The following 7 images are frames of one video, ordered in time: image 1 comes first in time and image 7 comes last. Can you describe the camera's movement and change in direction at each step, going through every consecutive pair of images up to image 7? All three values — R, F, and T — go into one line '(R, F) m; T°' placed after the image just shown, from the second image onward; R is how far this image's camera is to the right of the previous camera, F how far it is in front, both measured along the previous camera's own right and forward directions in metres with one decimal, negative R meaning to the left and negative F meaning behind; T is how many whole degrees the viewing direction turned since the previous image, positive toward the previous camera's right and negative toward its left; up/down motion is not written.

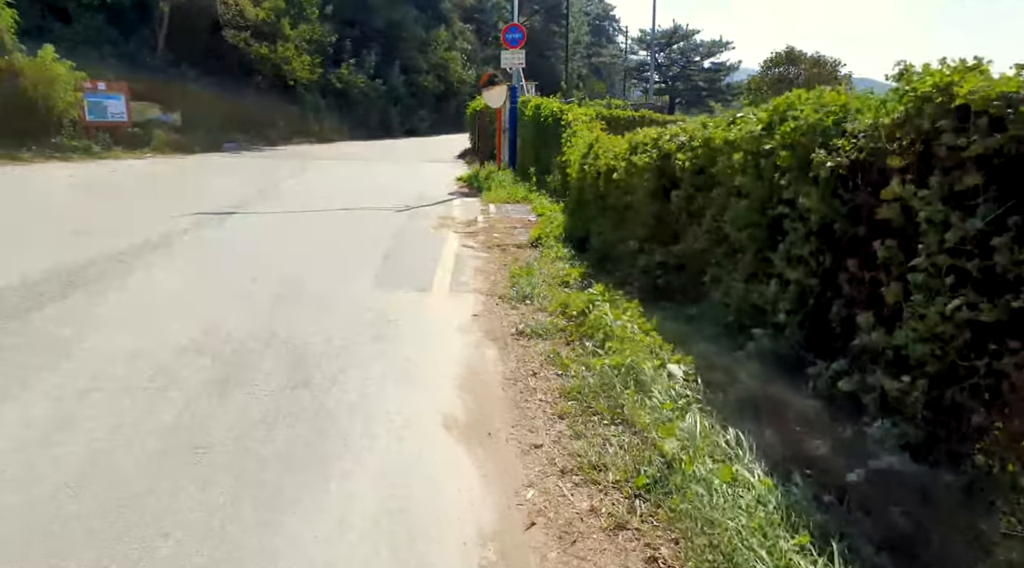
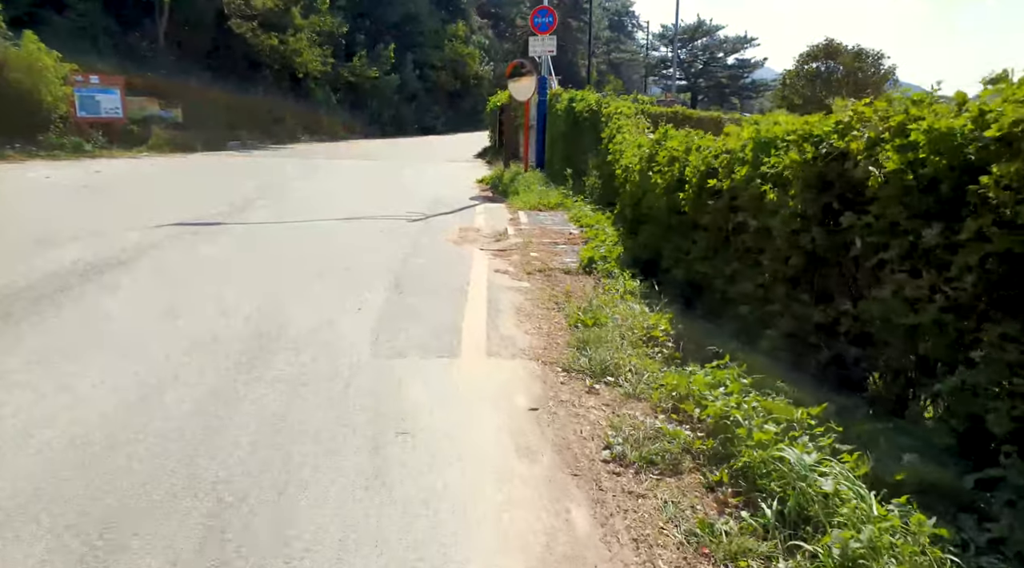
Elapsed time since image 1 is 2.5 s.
(-0.4, +2.3) m; -1°
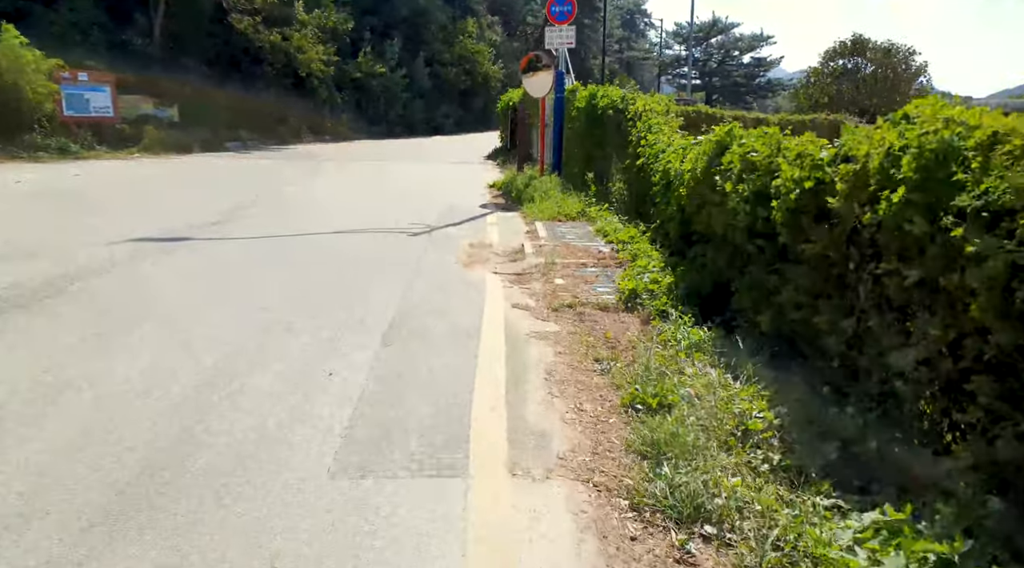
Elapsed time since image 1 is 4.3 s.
(-0.1, +1.7) m; -1°
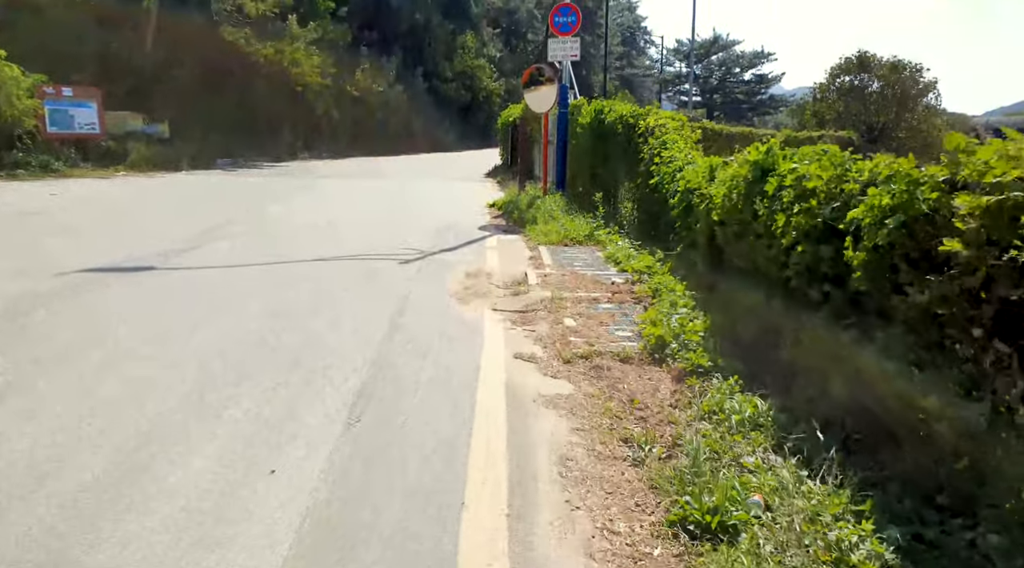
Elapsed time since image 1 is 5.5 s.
(0.0, +1.1) m; 0°
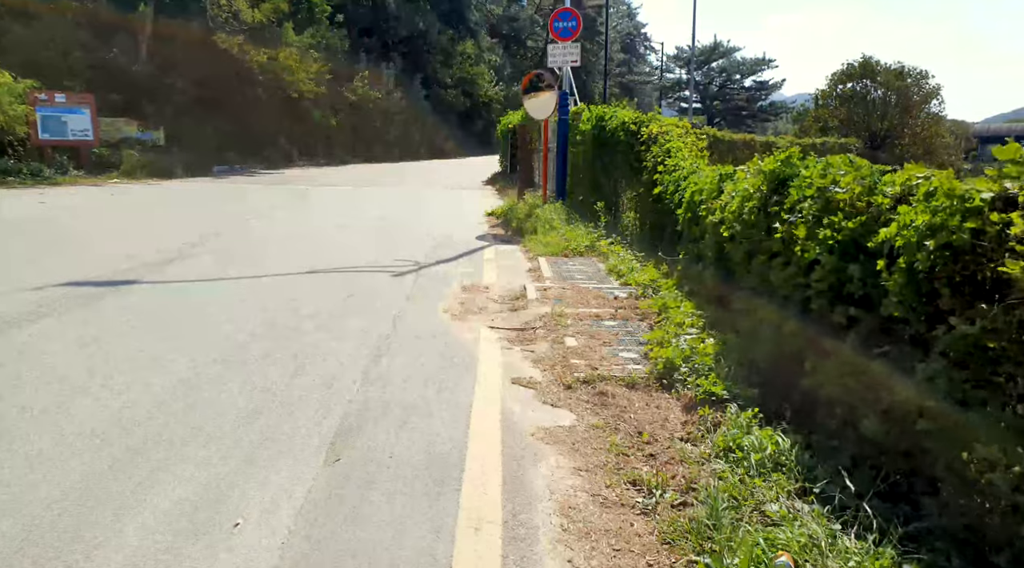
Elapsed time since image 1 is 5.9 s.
(0.0, +0.4) m; 0°
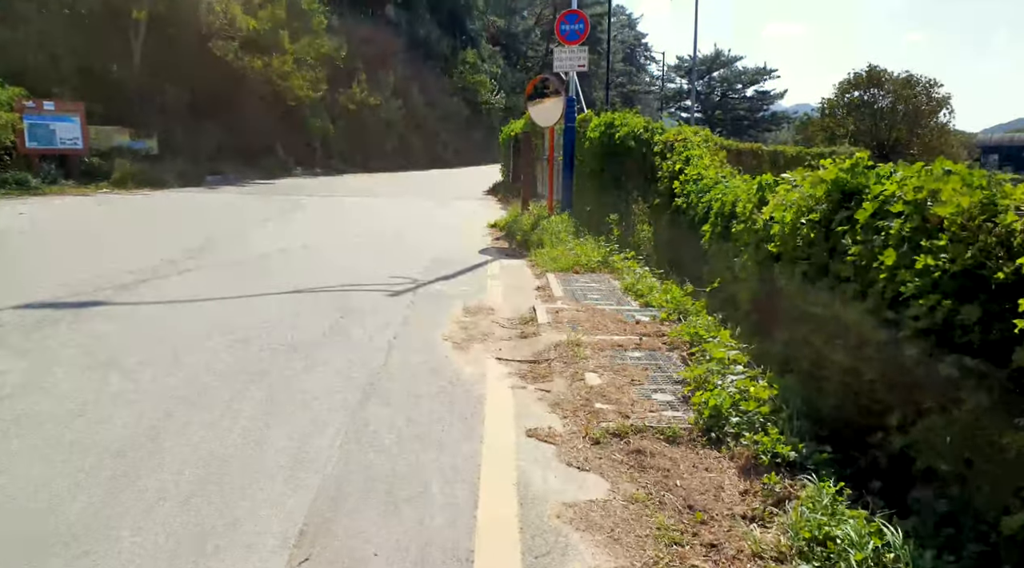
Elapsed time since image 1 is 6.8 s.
(-0.1, +0.8) m; 0°
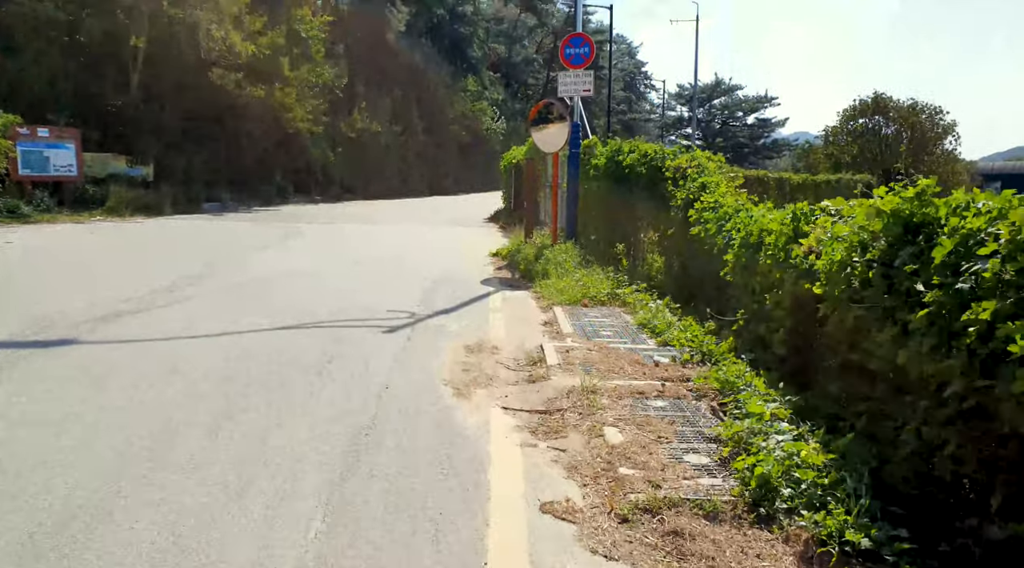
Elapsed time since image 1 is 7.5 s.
(-0.1, +0.6) m; 0°
